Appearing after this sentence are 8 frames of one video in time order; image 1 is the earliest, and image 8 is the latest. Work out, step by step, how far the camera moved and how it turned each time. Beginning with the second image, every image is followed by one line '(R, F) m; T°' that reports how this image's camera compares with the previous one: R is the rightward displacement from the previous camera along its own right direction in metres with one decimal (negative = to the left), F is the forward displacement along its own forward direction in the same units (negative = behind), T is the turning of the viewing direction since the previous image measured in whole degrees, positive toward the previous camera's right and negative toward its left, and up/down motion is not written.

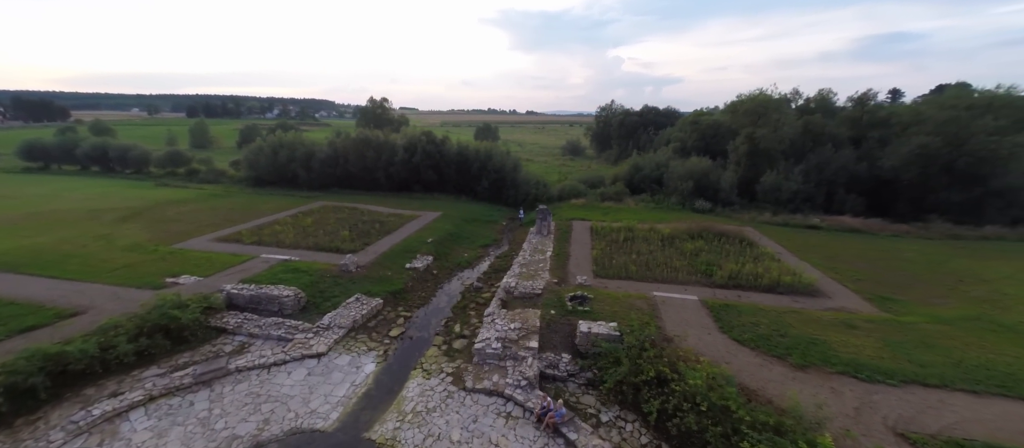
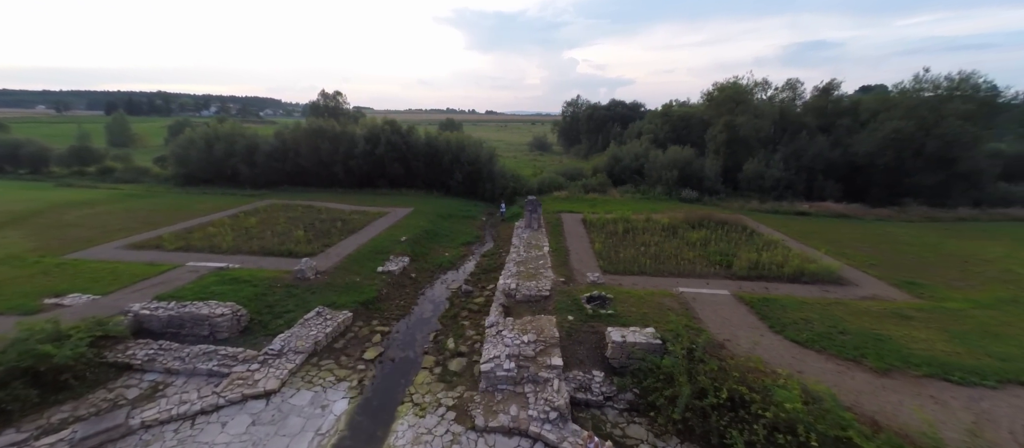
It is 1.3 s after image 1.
(-1.3, +2.5) m; +6°
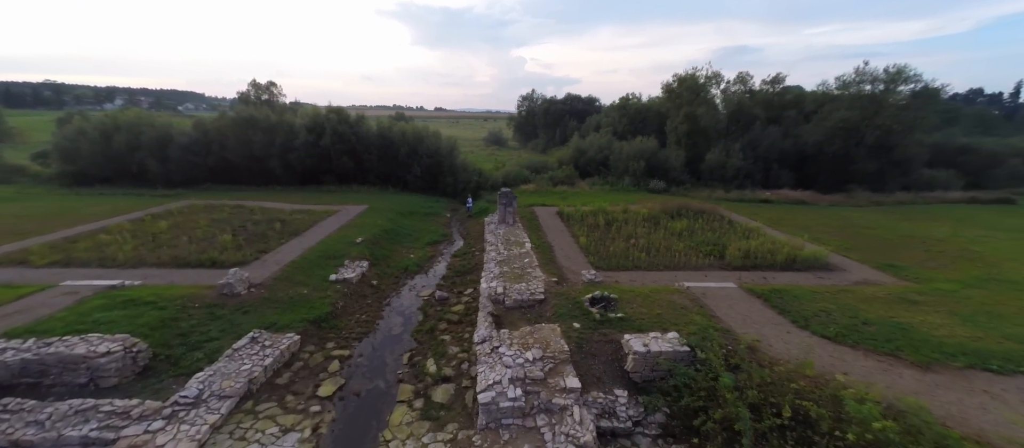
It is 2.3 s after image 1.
(-0.9, +1.9) m; +7°
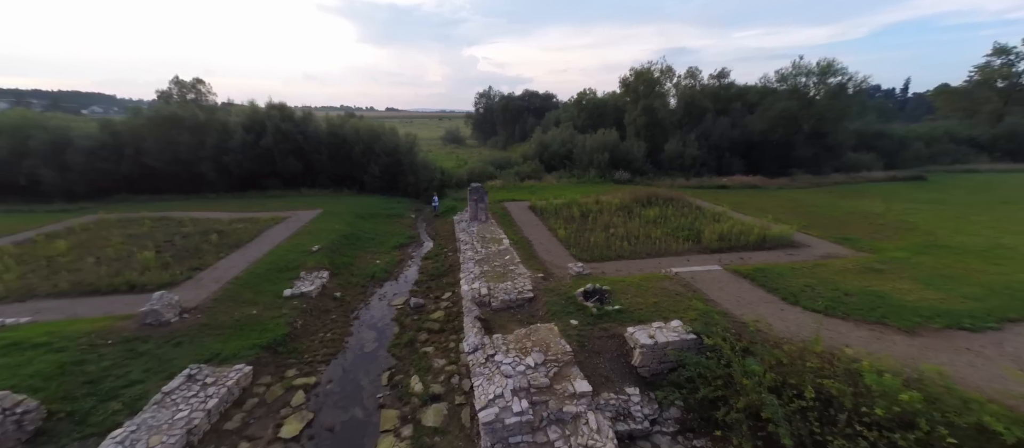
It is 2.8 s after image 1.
(-0.6, +0.9) m; +7°
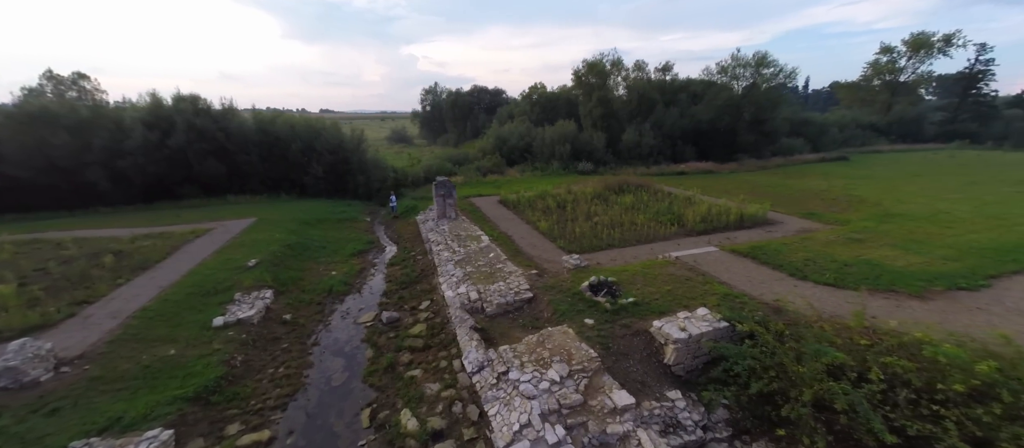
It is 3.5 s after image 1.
(-1.0, +1.4) m; +8°
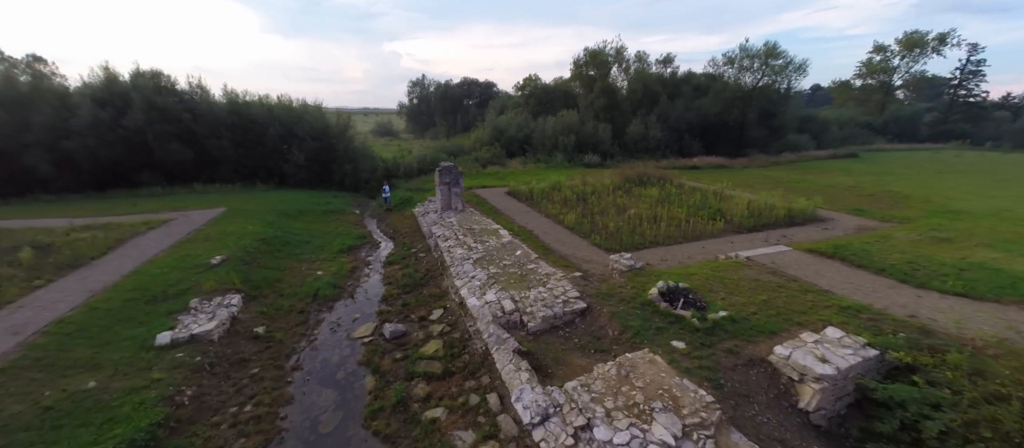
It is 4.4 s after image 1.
(-1.1, +2.0) m; +2°
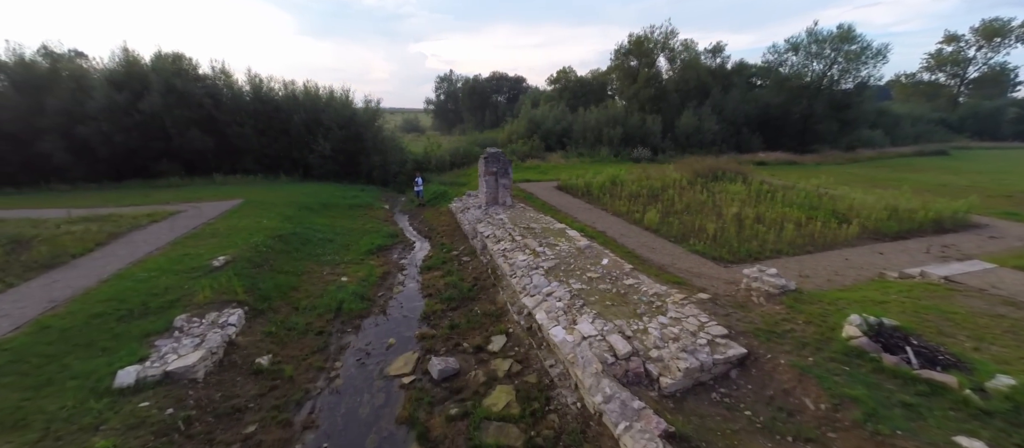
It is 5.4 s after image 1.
(-1.2, +2.1) m; -3°
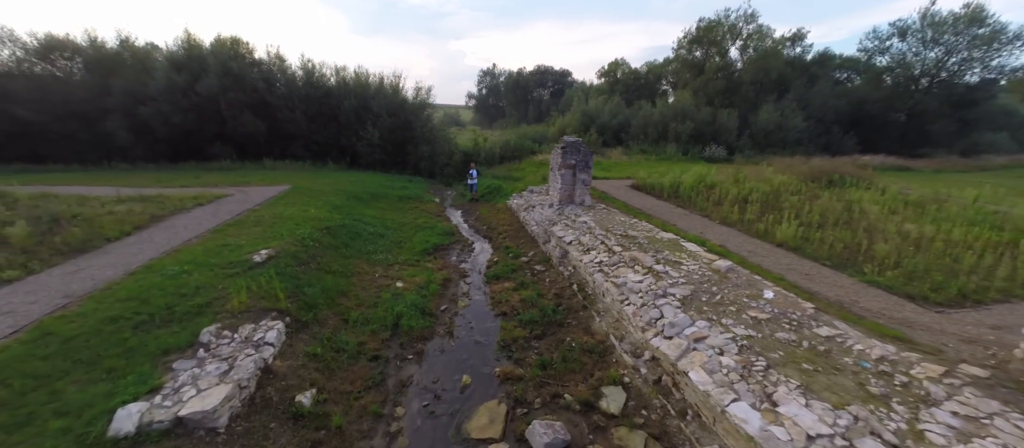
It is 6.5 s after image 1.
(-1.2, +1.6) m; -5°
